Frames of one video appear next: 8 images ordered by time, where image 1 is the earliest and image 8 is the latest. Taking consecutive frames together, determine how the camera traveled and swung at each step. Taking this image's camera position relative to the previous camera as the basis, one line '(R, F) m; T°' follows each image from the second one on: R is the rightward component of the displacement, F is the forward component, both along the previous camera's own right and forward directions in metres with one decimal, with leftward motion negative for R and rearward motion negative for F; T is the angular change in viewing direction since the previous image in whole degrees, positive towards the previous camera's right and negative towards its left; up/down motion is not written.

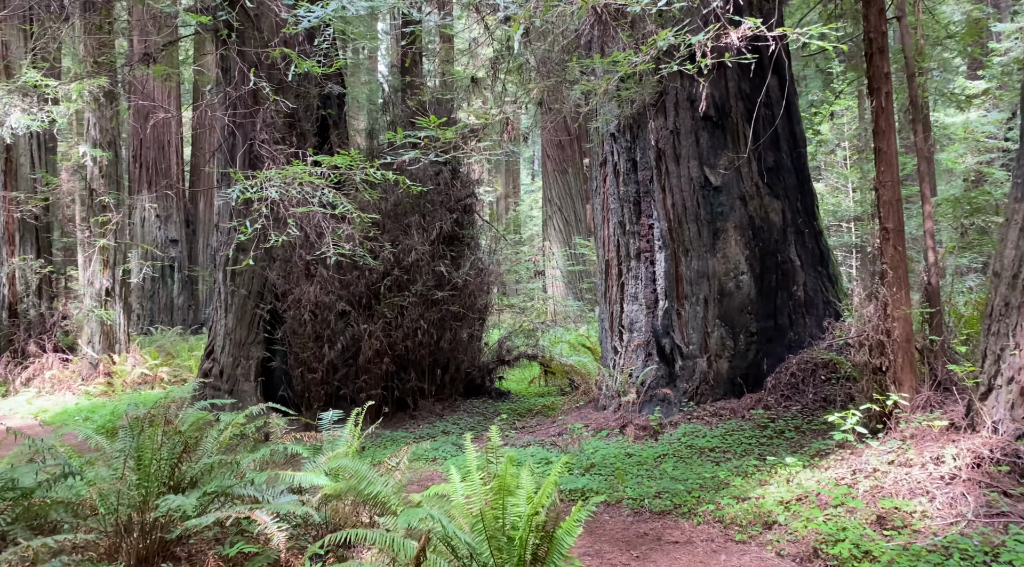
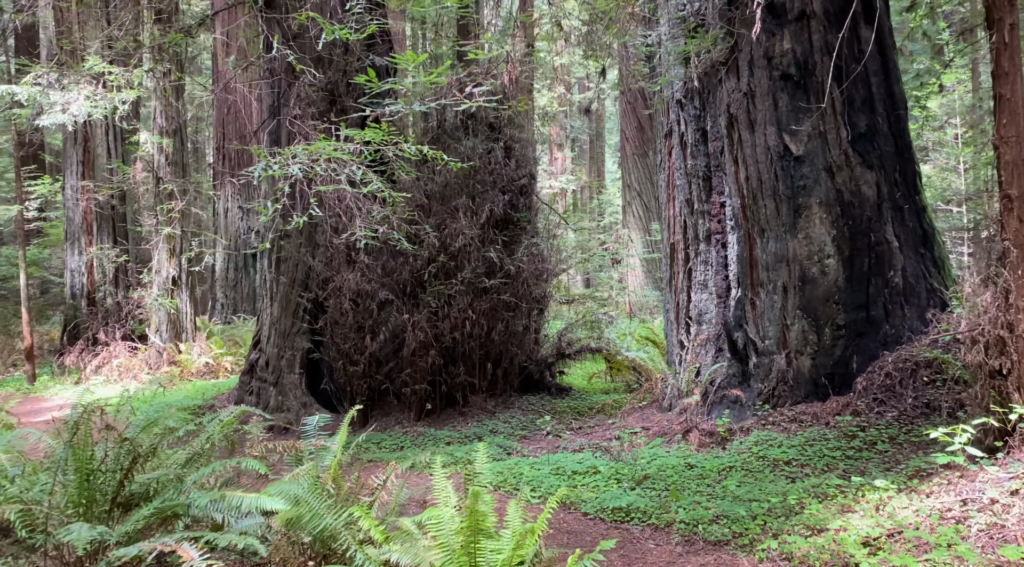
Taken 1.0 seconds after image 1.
(+0.3, +0.8) m; -6°
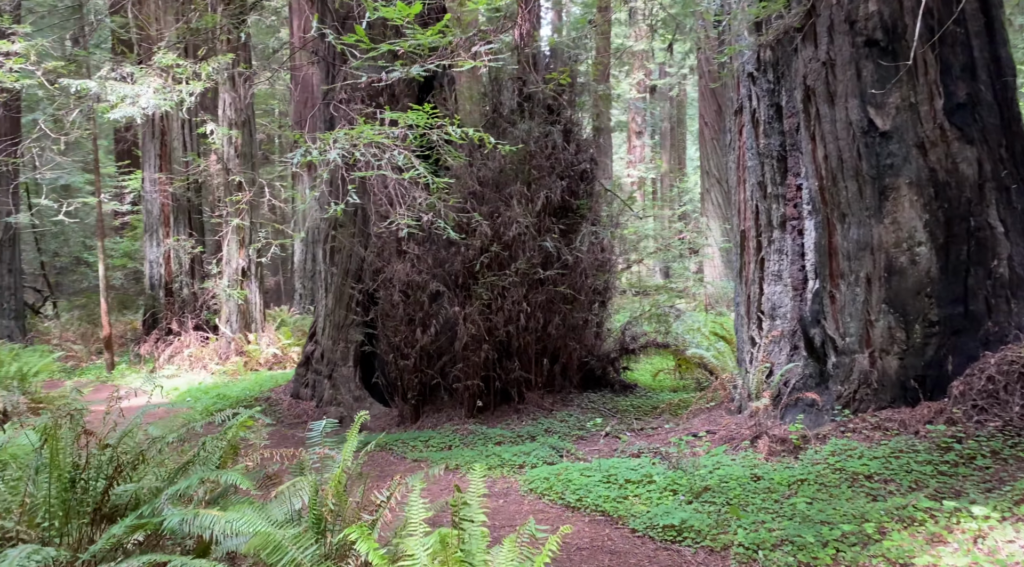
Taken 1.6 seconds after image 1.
(+0.2, +0.5) m; -6°
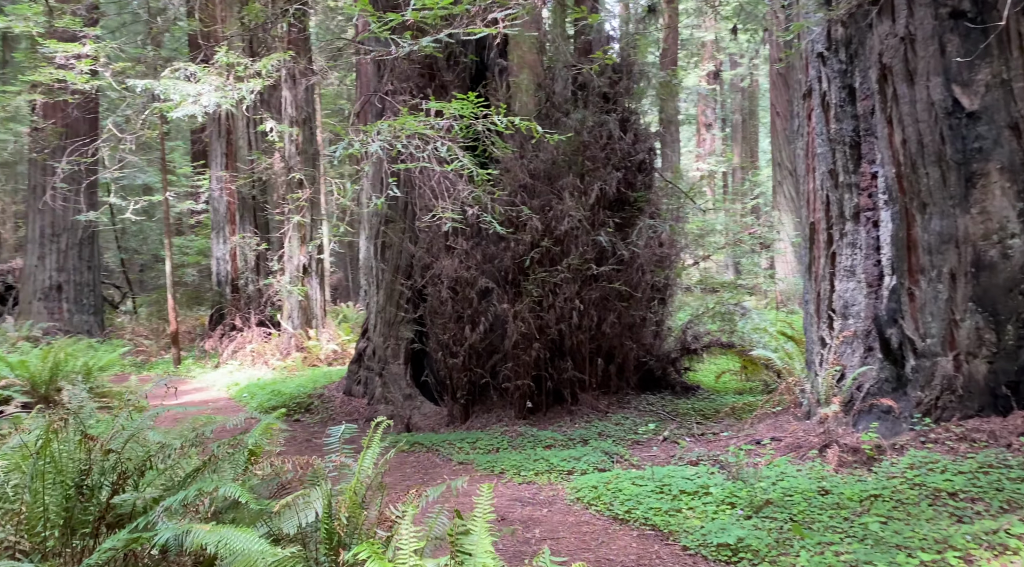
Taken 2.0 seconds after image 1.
(+0.1, +0.3) m; -5°
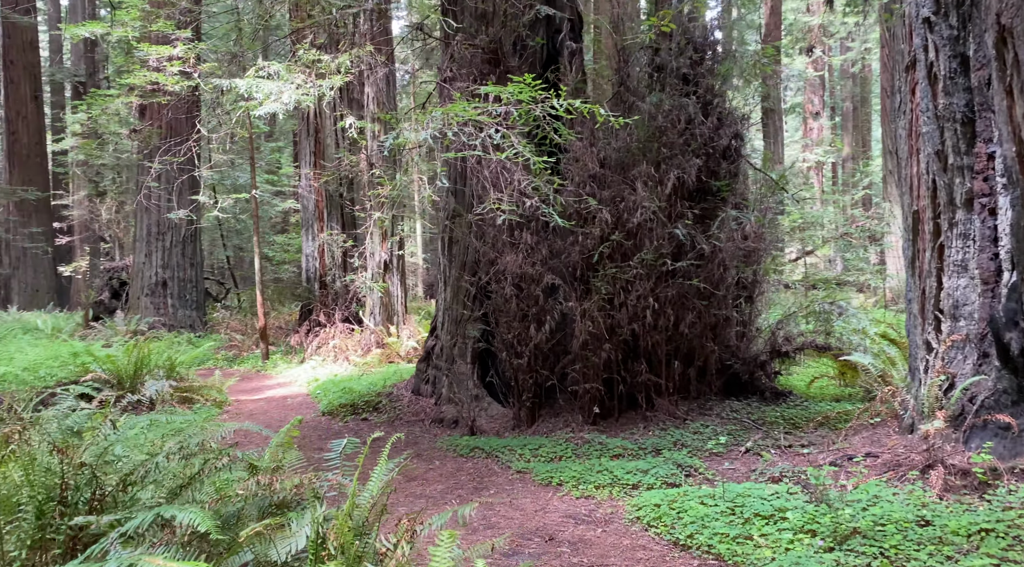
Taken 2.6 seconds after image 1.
(+0.3, +0.5) m; -7°
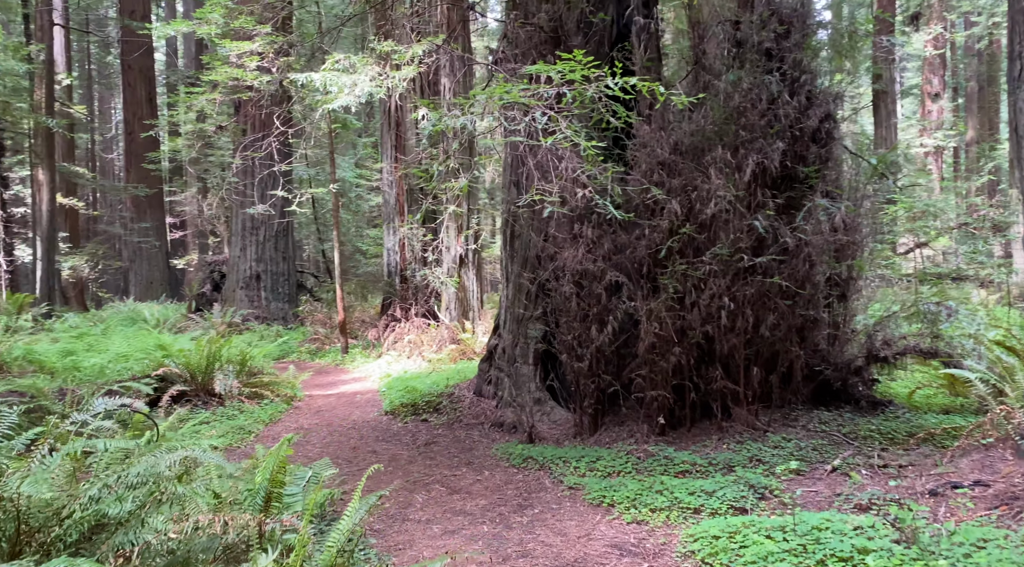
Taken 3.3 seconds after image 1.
(+0.3, +0.5) m; -7°
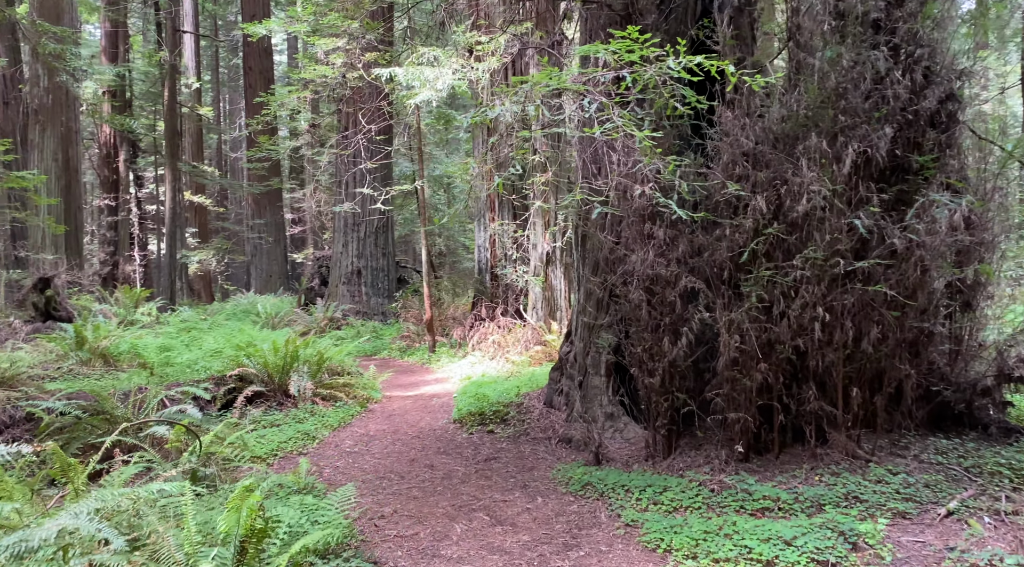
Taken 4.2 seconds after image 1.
(+0.4, +0.6) m; -8°
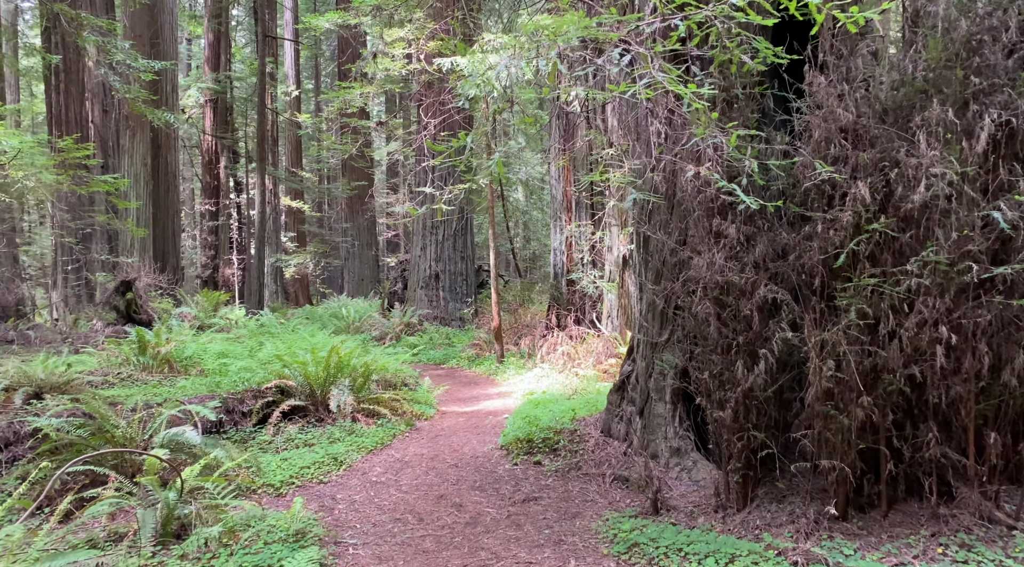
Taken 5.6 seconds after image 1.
(+0.4, +1.1) m; -7°
